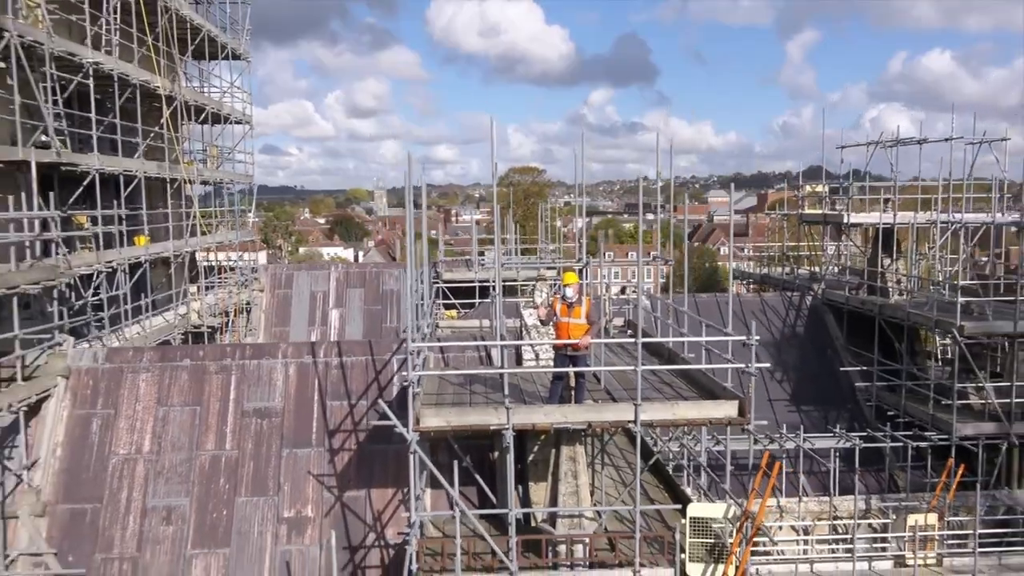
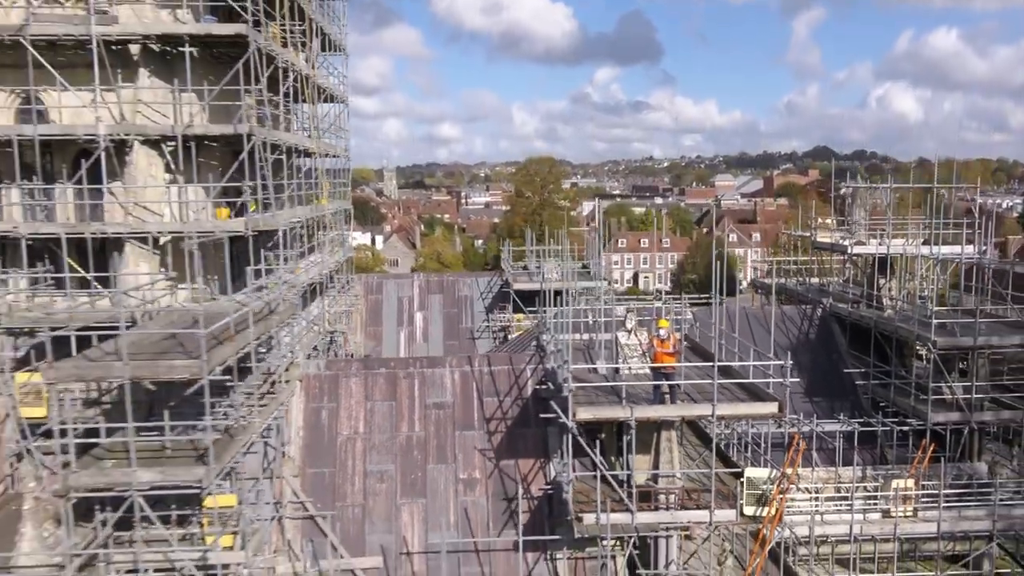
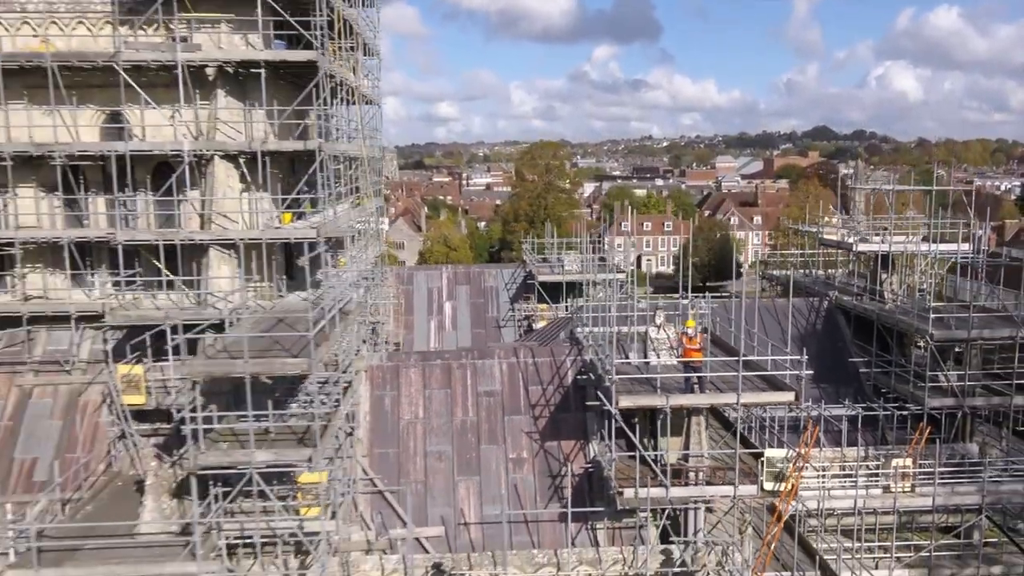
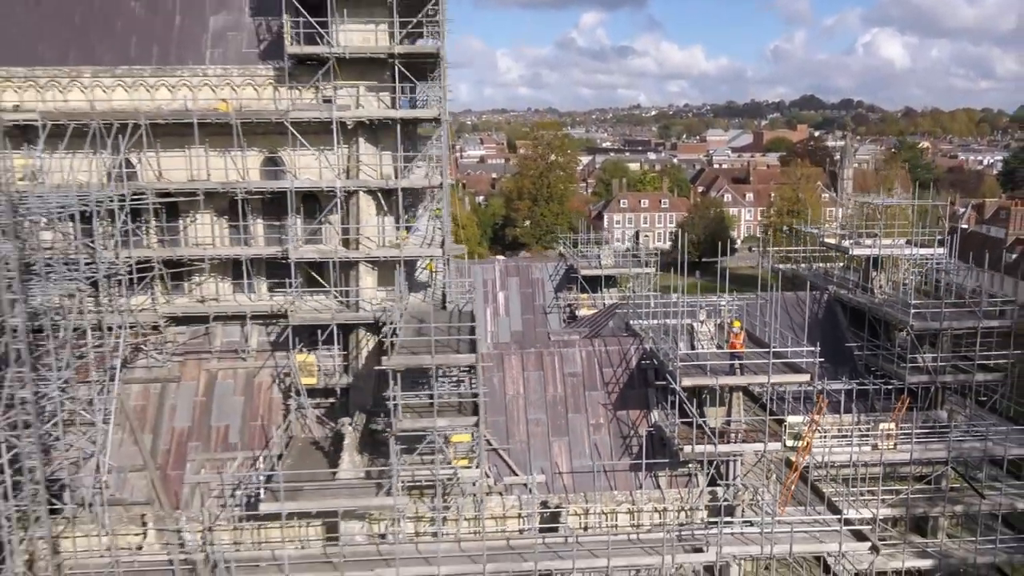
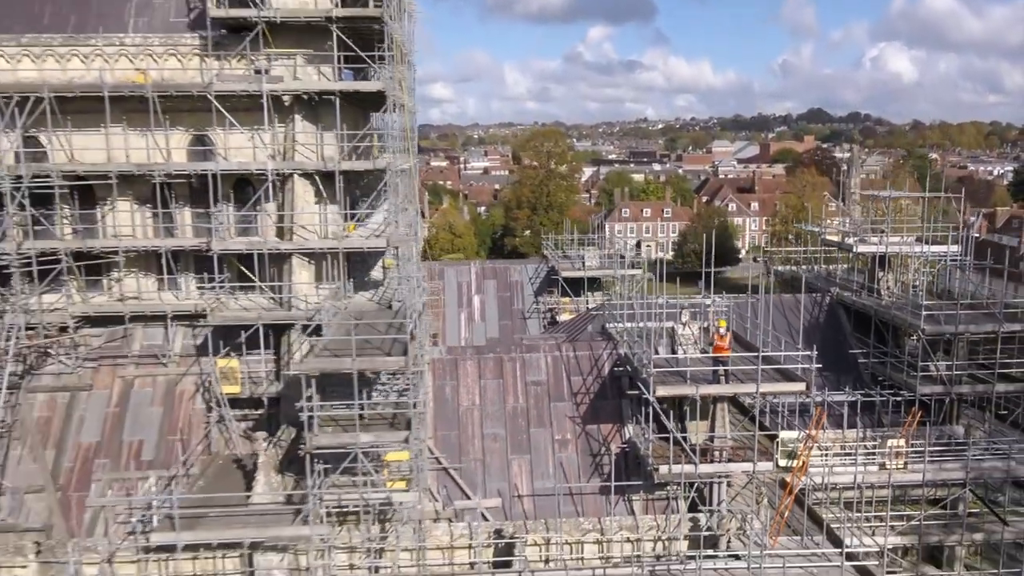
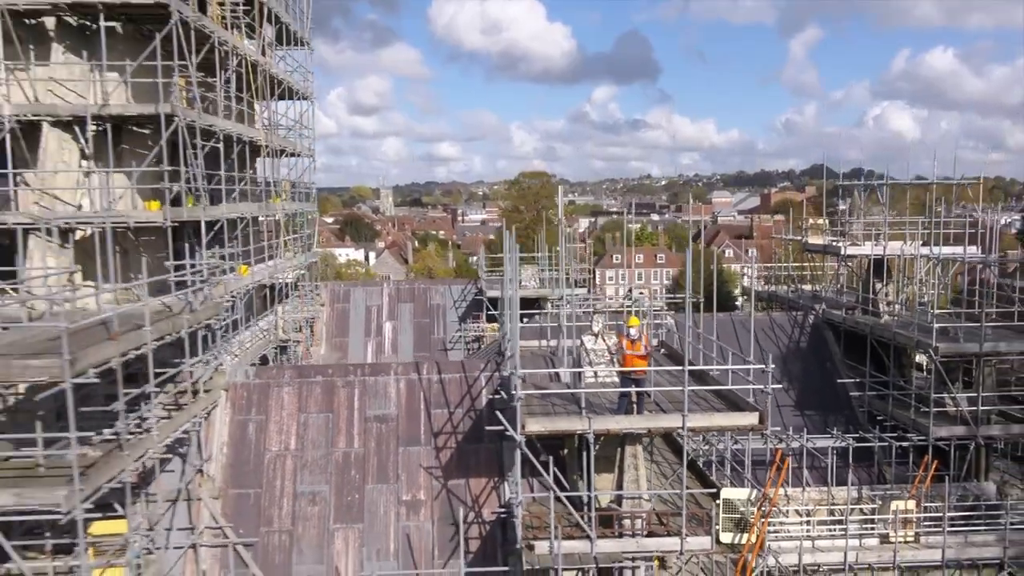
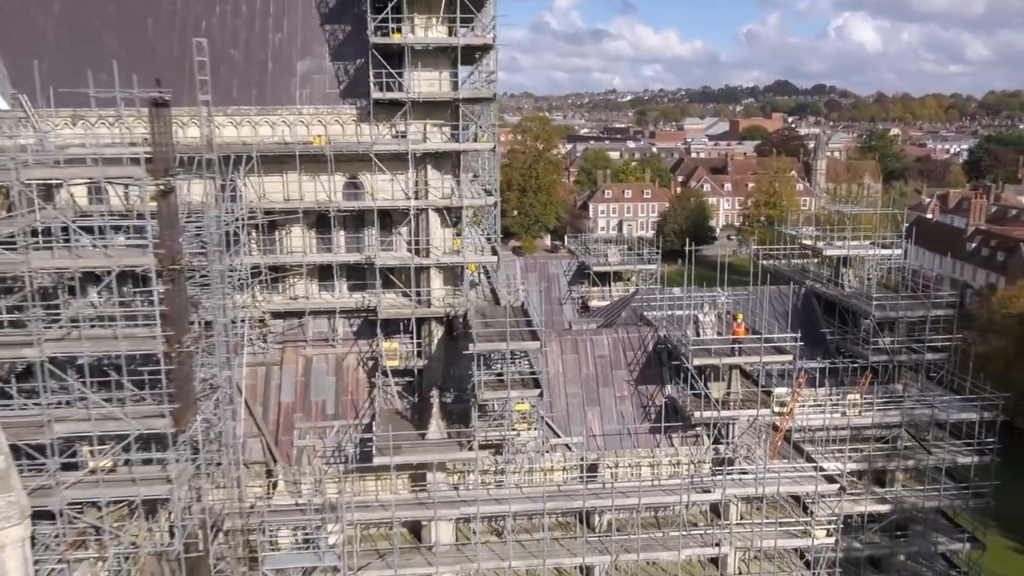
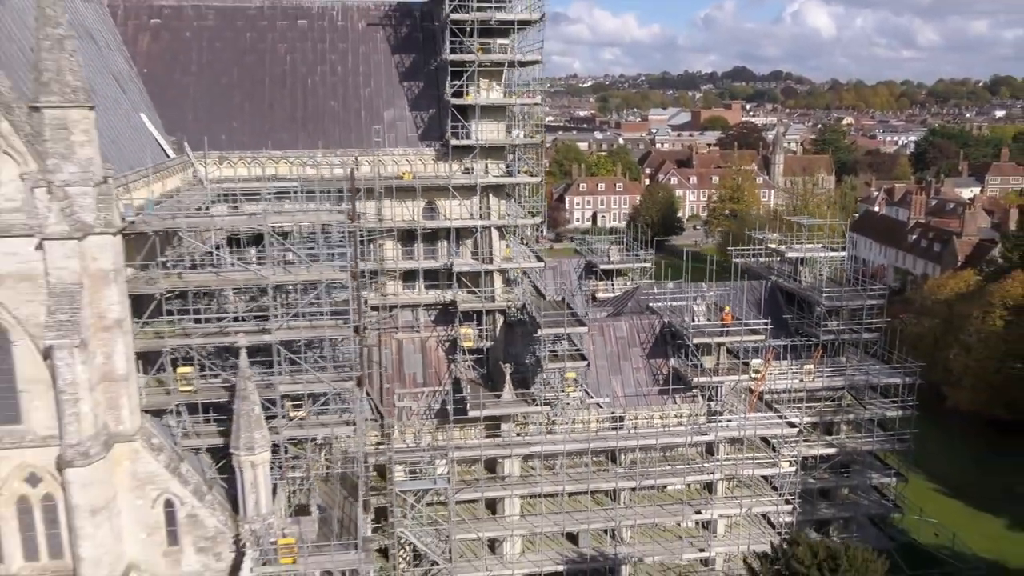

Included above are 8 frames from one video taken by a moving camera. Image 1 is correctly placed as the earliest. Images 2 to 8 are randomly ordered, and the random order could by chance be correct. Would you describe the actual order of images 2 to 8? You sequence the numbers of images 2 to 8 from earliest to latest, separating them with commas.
6, 2, 3, 5, 4, 7, 8
